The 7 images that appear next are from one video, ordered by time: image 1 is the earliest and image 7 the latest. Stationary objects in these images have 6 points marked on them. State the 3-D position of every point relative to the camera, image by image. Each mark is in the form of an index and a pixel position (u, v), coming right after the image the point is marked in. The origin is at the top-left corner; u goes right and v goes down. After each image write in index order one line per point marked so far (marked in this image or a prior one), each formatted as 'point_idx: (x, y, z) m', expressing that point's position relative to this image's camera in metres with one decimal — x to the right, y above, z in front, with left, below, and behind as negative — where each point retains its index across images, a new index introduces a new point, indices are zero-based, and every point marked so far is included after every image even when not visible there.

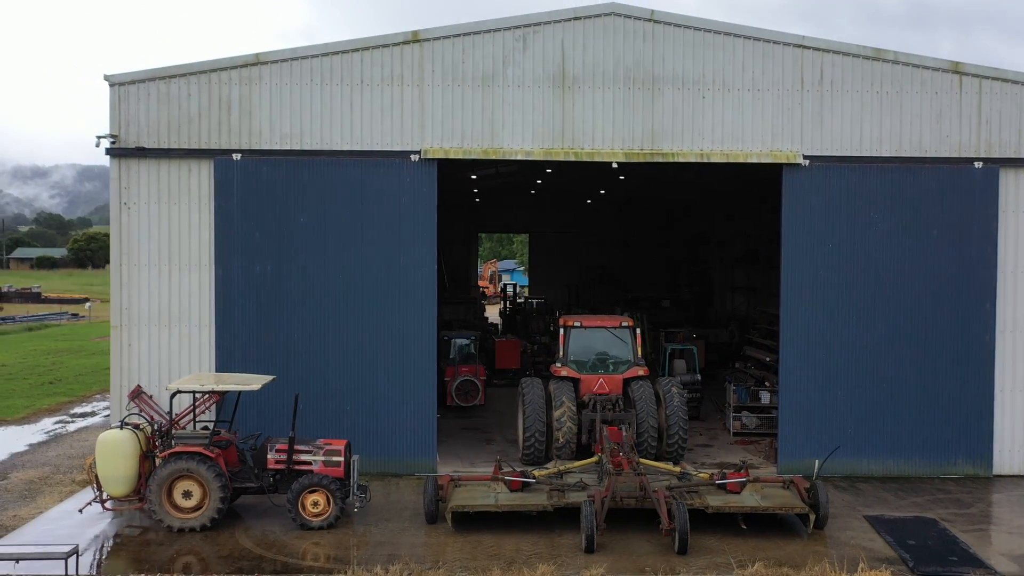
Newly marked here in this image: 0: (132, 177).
0: (-3.5, +1.0, +8.6) m
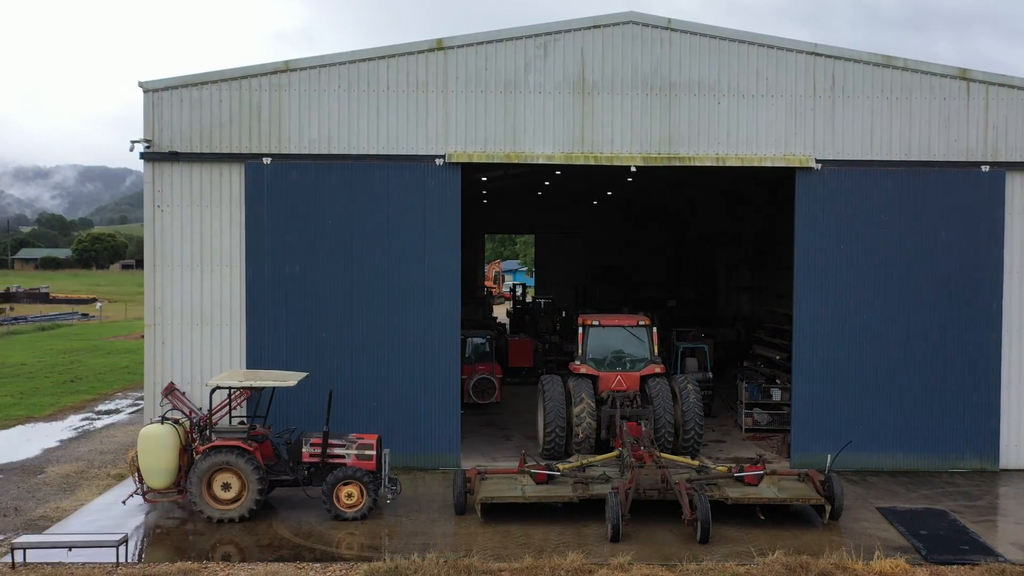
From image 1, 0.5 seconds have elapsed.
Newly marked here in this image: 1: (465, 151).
0: (-3.3, +1.0, +8.9) m
1: (-0.4, +1.3, +9.0) m
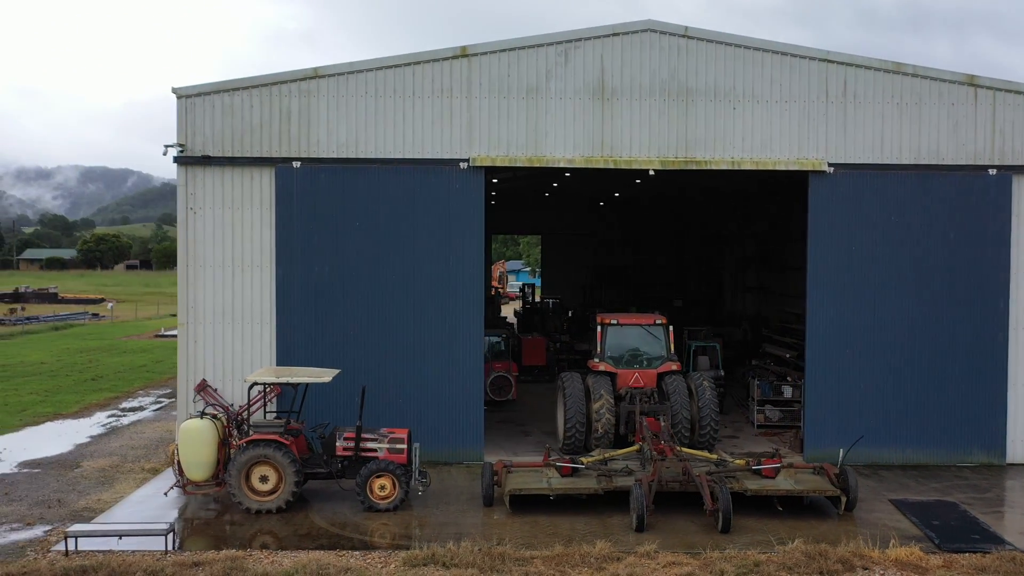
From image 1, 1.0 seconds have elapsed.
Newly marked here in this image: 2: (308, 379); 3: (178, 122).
0: (-3.1, +1.0, +9.2) m
1: (-0.2, +1.3, +9.3) m
2: (-1.7, -0.8, +7.7) m
3: (-3.3, +1.6, +9.1) m
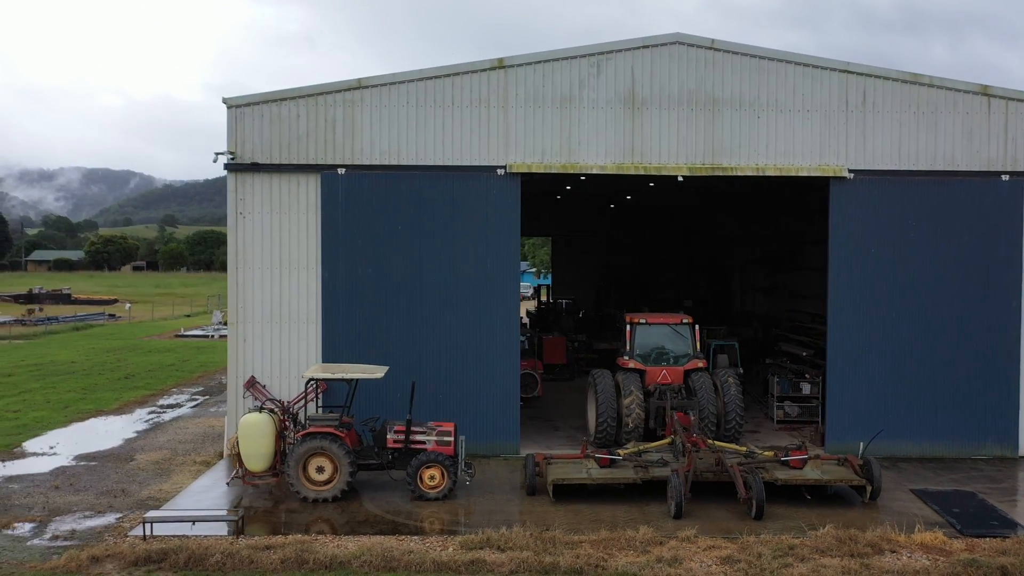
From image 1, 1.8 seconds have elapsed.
0: (-2.7, +1.0, +9.6) m
1: (+0.1, +1.3, +9.7) m
2: (-1.3, -0.8, +8.2) m
3: (-2.9, +1.6, +9.6) m
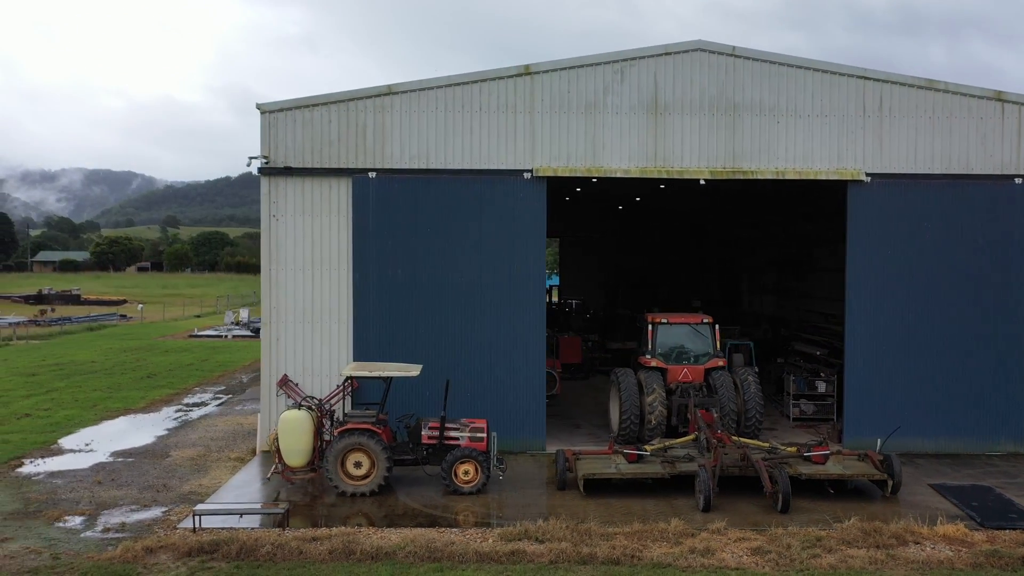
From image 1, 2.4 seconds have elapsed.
0: (-2.5, +1.0, +9.9) m
1: (+0.4, +1.3, +10.0) m
2: (-1.0, -0.8, +8.4) m
3: (-2.6, +1.6, +9.8) m
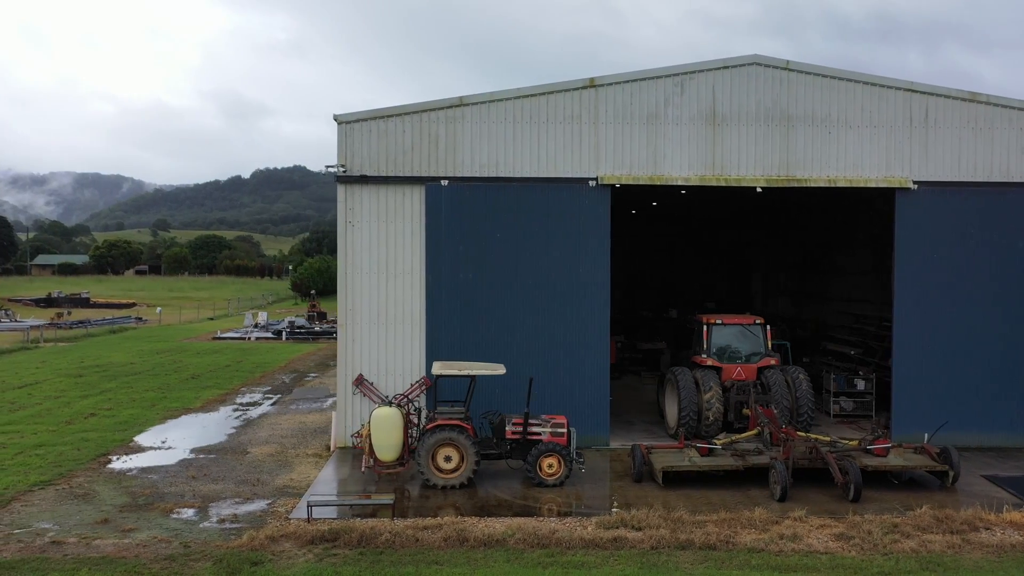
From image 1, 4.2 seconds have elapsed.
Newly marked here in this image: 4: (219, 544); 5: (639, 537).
0: (-1.7, +1.0, +10.3) m
1: (+1.1, +1.3, +10.4) m
2: (-0.3, -0.8, +8.9) m
3: (-1.9, +1.6, +10.2) m
4: (-2.2, -2.0, +7.1) m
5: (+1.0, -2.0, +7.3) m
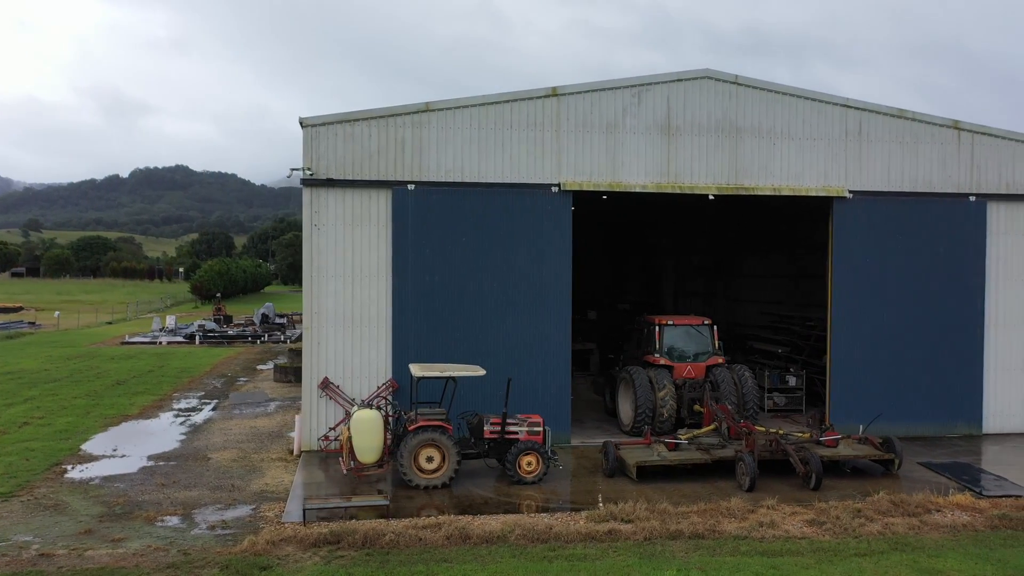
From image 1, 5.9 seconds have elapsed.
0: (-2.1, +0.9, +10.3) m
1: (+0.7, +1.3, +10.8) m
2: (-0.5, -0.8, +9.0) m
3: (-2.3, +1.5, +10.2) m
4: (-2.2, -2.0, +7.0) m
5: (+1.0, -2.0, +7.6) m
